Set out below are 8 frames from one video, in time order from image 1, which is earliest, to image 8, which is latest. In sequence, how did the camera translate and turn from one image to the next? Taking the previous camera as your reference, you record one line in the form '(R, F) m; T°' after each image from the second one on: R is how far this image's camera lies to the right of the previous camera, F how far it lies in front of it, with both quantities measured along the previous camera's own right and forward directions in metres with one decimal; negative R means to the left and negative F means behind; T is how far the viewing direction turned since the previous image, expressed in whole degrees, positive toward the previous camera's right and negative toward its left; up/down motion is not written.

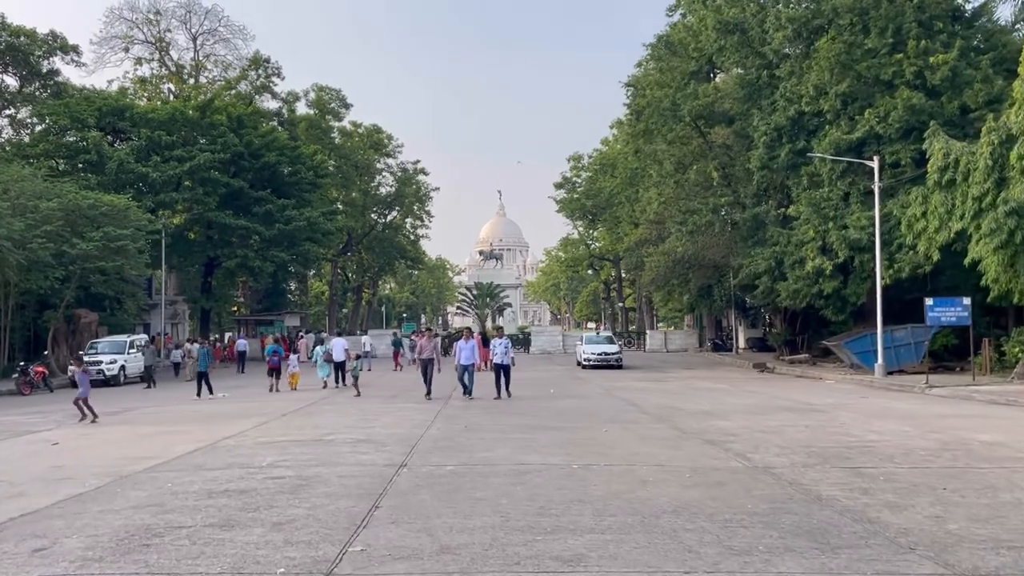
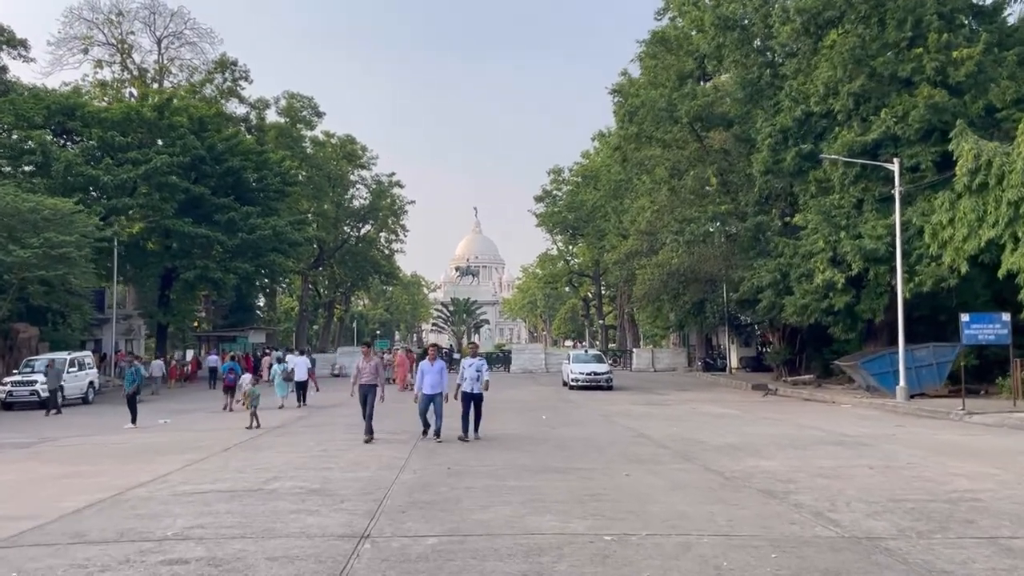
(-0.3, +3.3) m; +2°
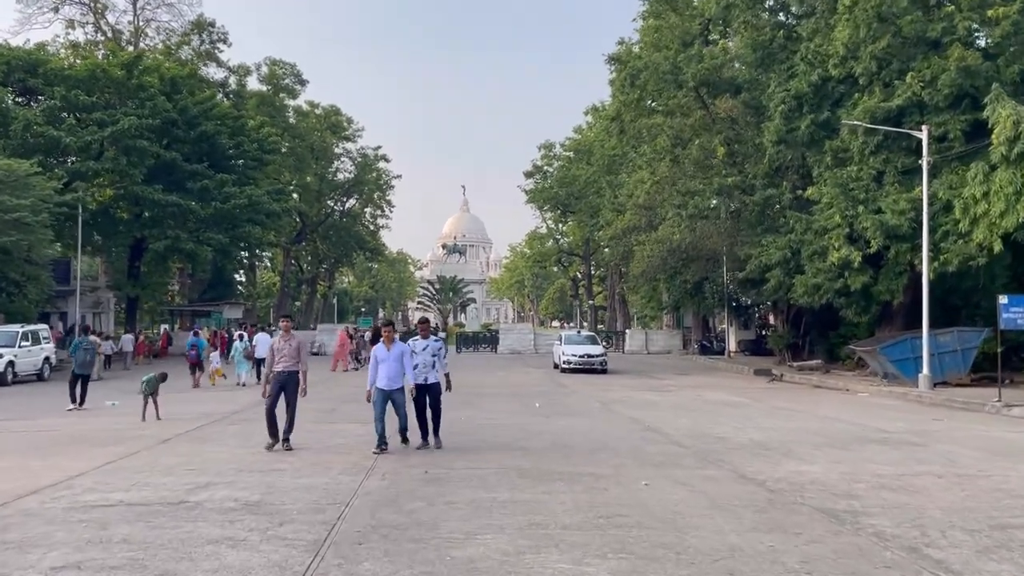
(-0.1, +2.5) m; +1°
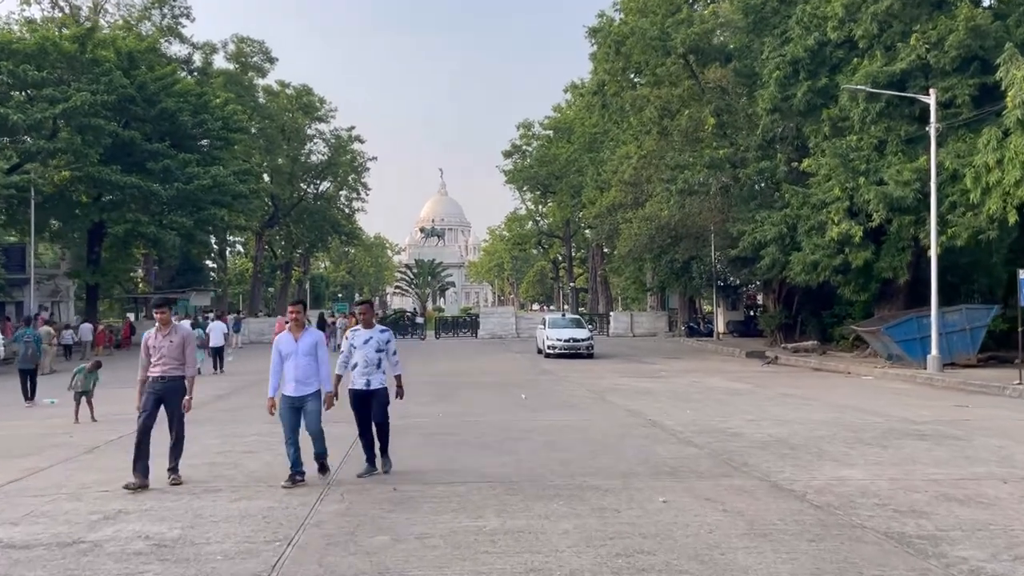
(-0.1, +1.9) m; +1°
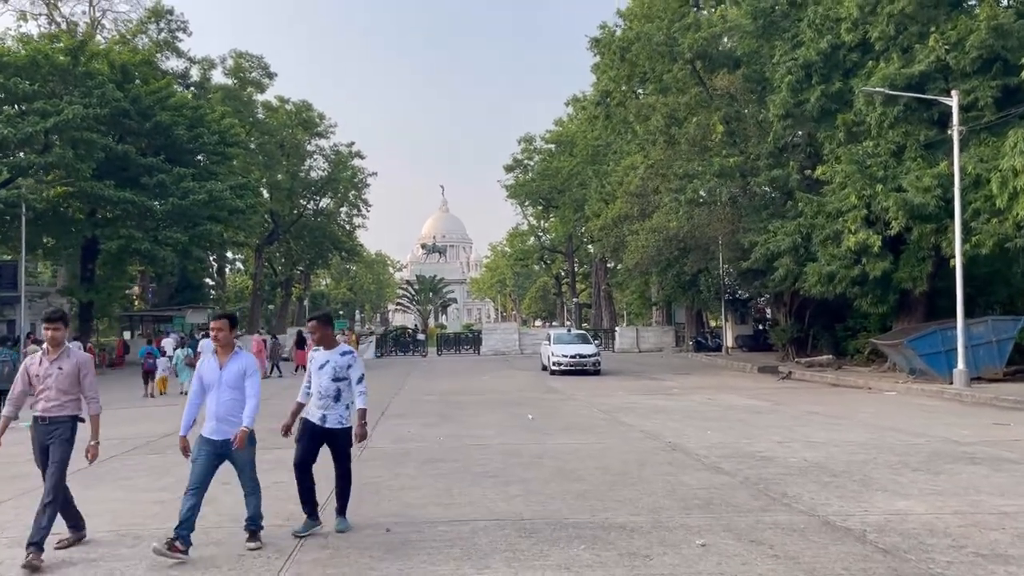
(-0.1, +1.2) m; 0°
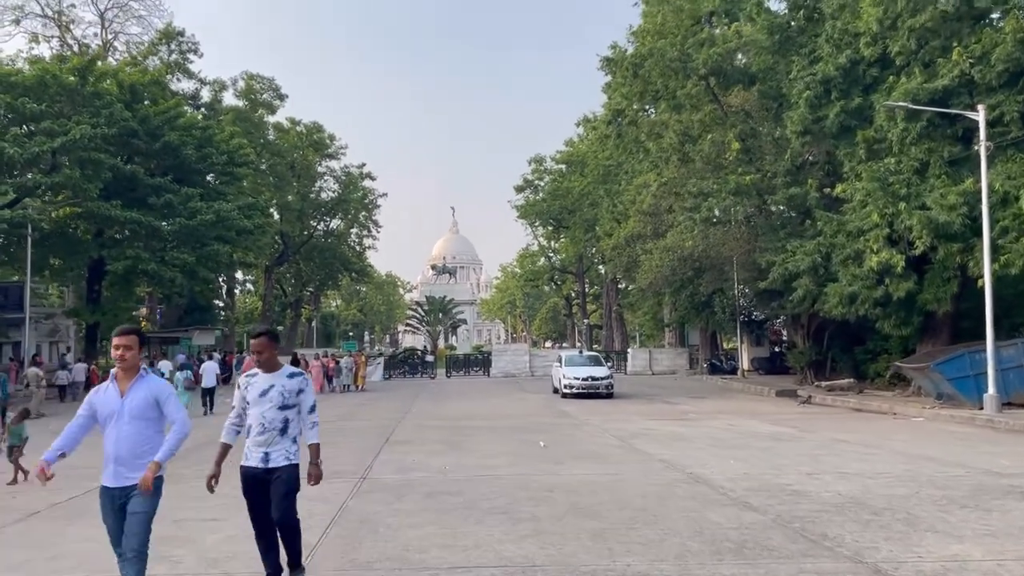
(0.0, +0.8) m; -1°
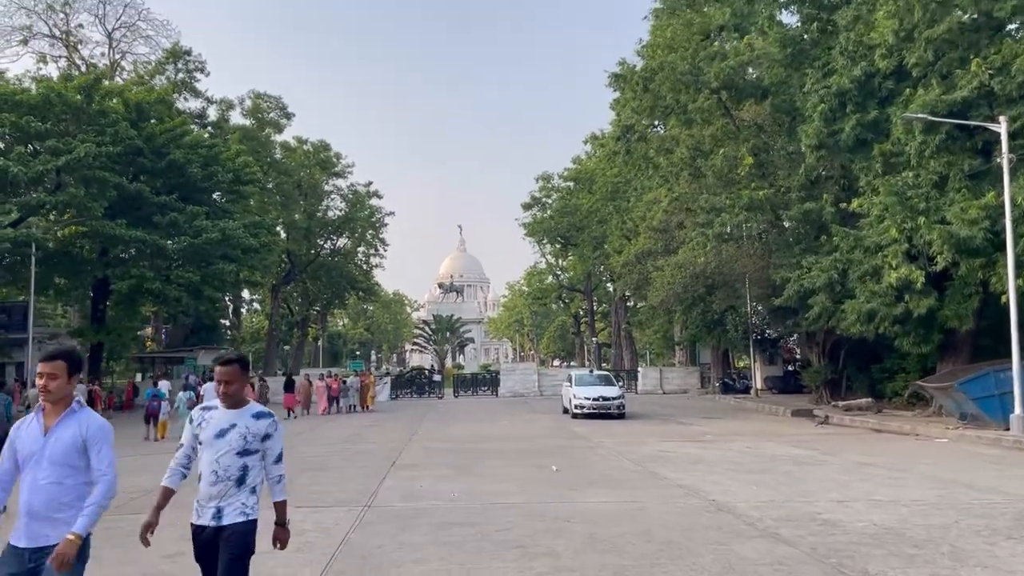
(-0.1, +0.6) m; 0°
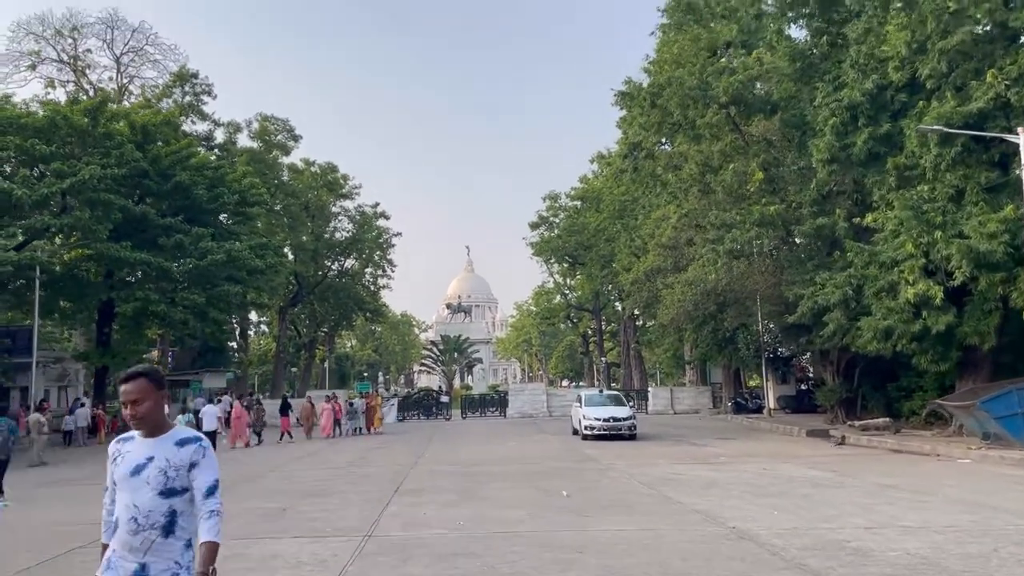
(0.0, +0.5) m; -1°
